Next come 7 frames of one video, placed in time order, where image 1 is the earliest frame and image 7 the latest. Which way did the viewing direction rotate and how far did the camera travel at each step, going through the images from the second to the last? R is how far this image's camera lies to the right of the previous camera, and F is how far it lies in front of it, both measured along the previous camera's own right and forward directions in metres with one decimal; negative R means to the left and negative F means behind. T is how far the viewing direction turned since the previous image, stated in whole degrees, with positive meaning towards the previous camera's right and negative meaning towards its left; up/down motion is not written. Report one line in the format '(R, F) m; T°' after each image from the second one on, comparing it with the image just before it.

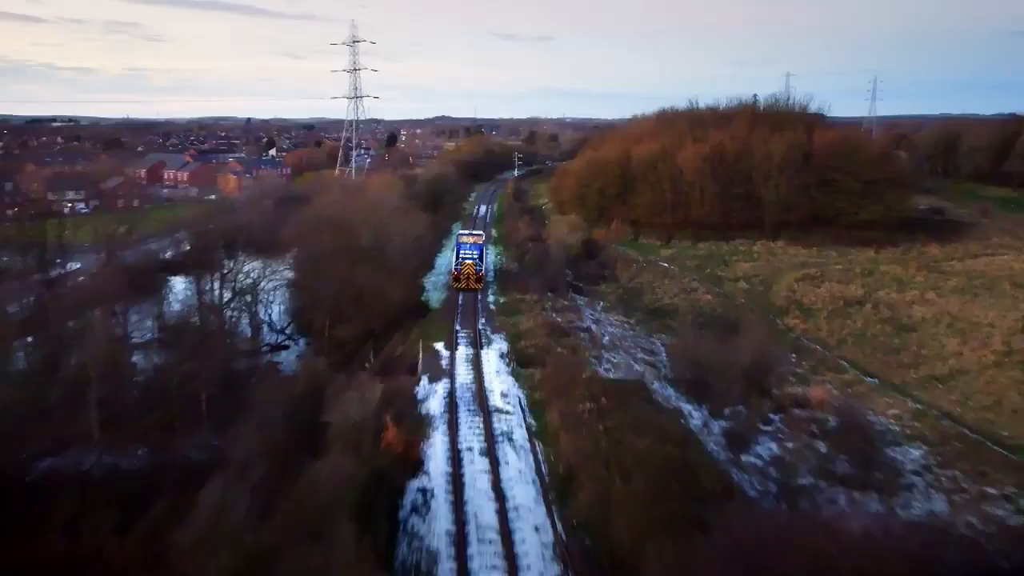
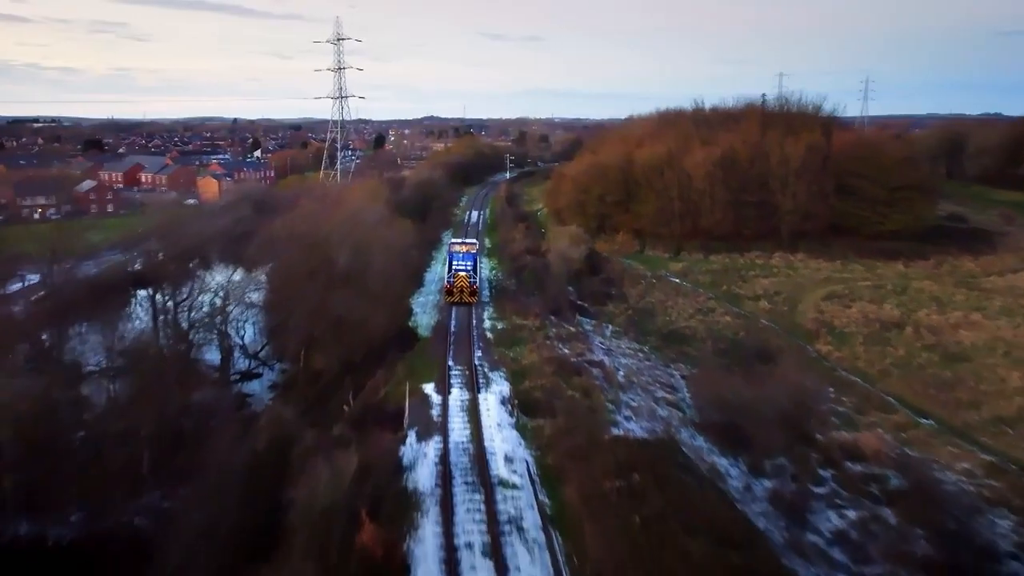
(-0.2, +2.6) m; +1°
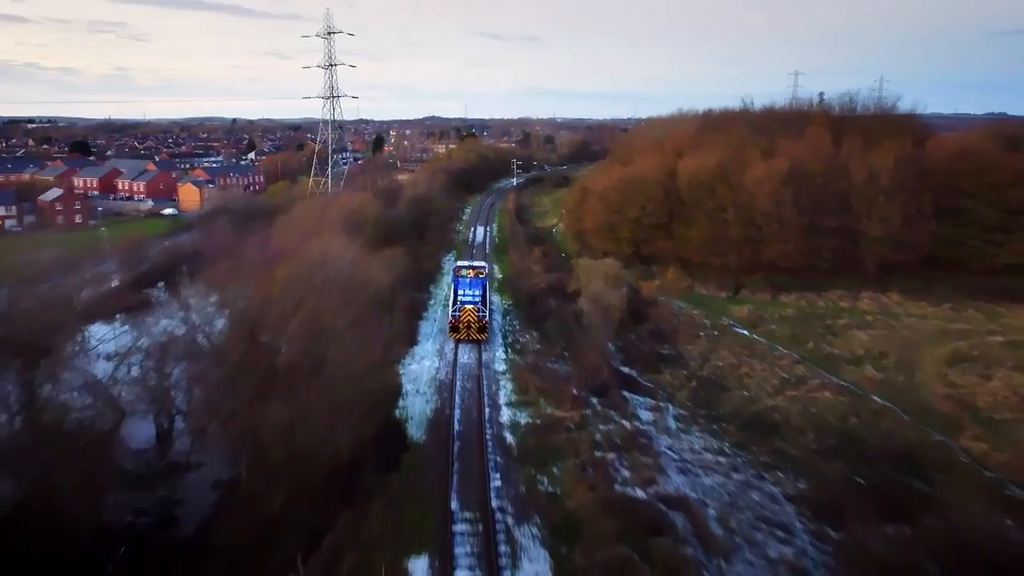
(-0.5, +5.8) m; 0°
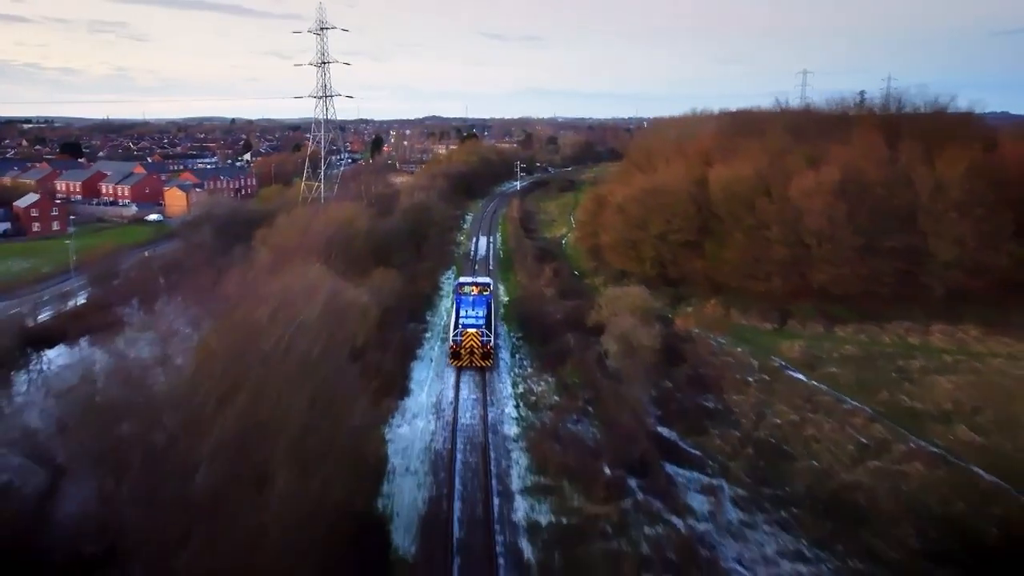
(-0.2, +3.3) m; 0°
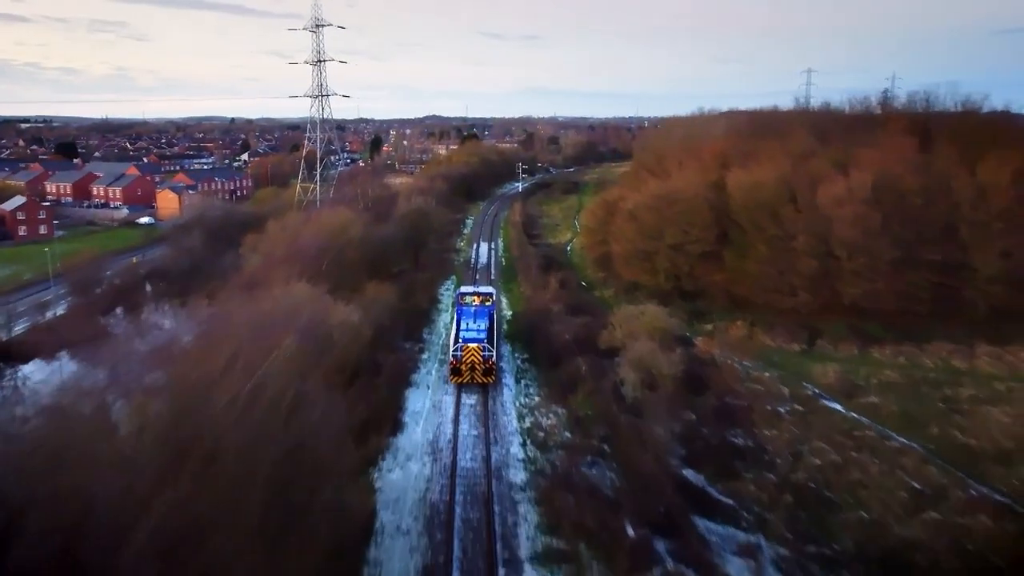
(-0.1, +1.7) m; 0°
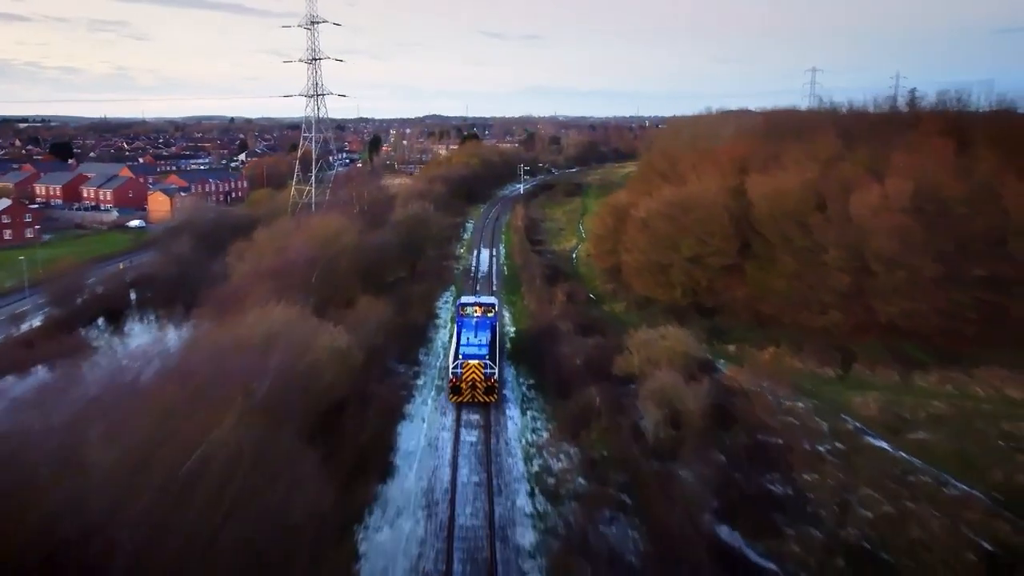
(-0.1, +1.7) m; 0°
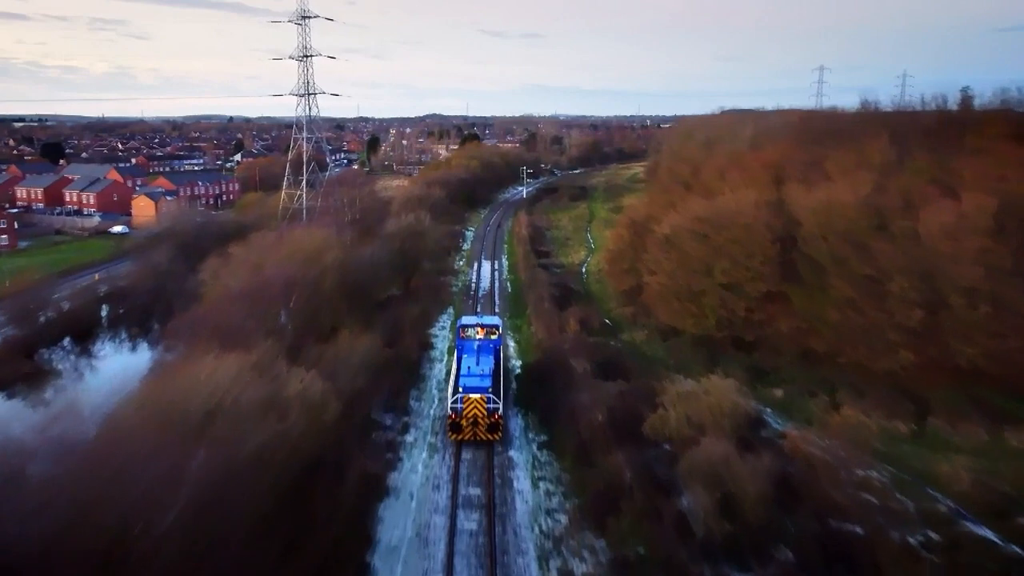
(-0.1, +2.8) m; 0°
